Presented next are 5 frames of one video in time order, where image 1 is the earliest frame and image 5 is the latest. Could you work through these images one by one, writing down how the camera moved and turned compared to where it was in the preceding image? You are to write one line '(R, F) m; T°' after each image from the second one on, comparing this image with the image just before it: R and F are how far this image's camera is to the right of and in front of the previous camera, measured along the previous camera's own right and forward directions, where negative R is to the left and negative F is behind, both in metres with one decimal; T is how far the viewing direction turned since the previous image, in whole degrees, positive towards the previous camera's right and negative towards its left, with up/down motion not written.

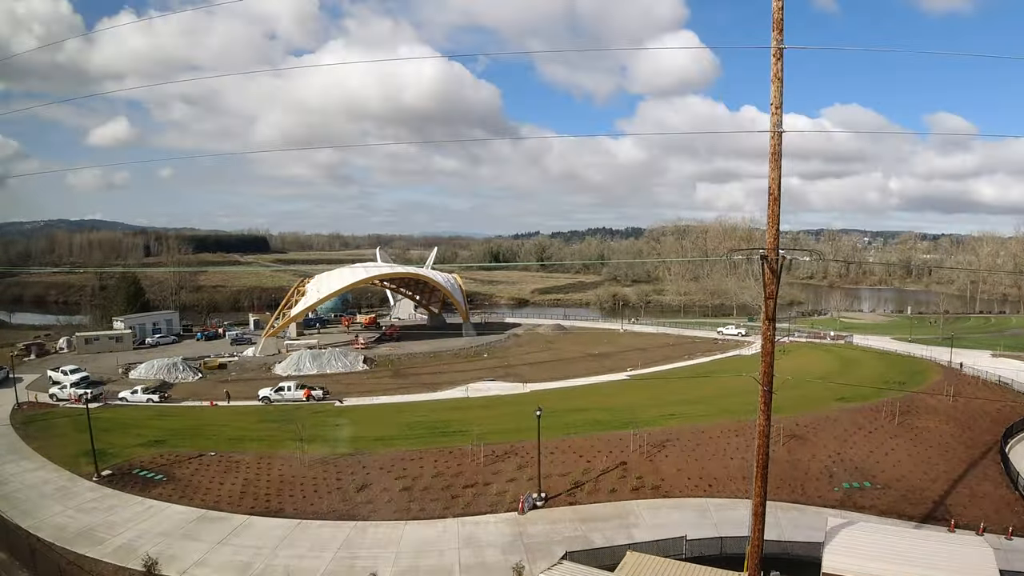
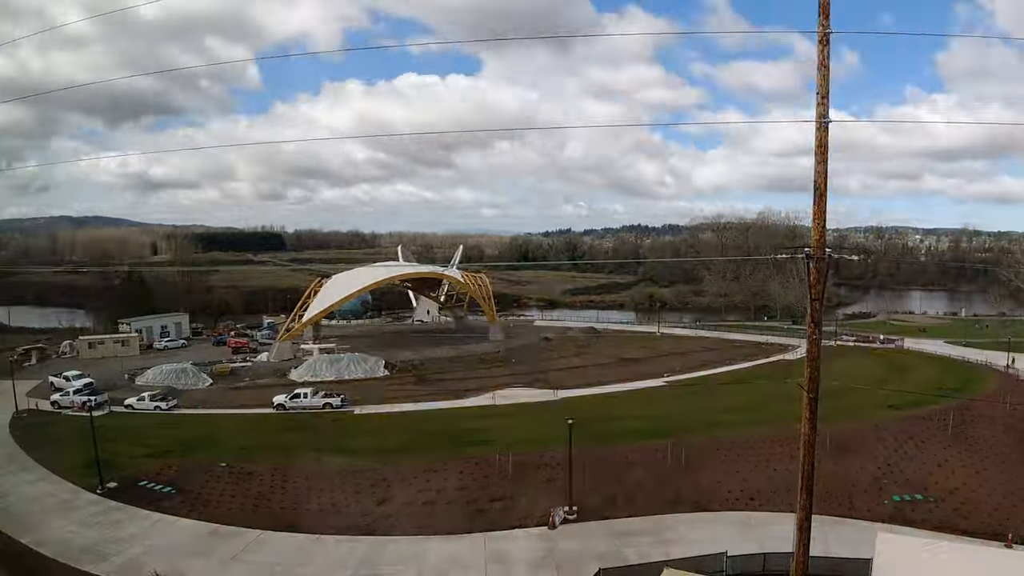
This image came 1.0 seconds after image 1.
(0.0, +1.1) m; -3°
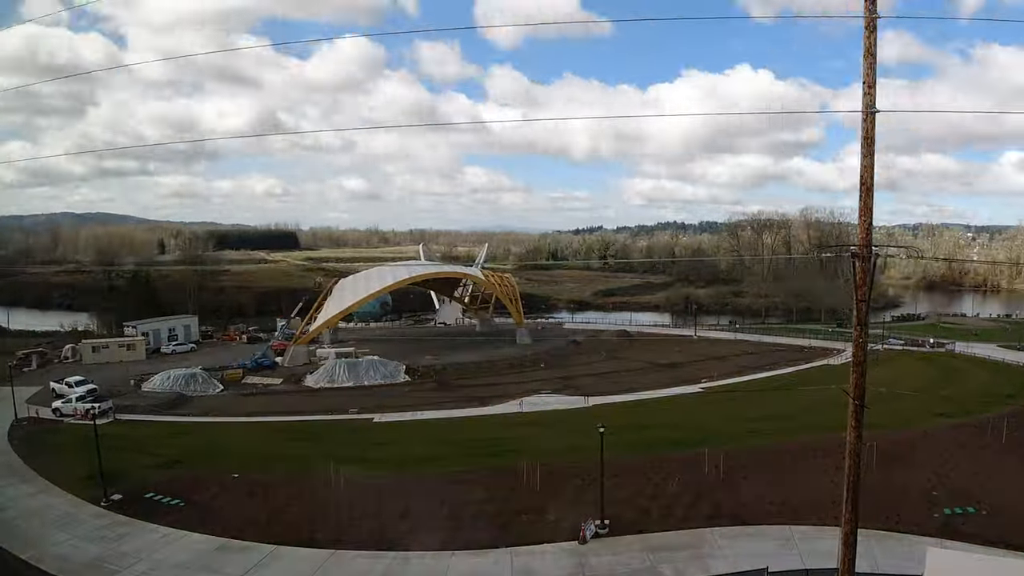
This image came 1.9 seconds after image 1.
(0.0, +1.0) m; -3°
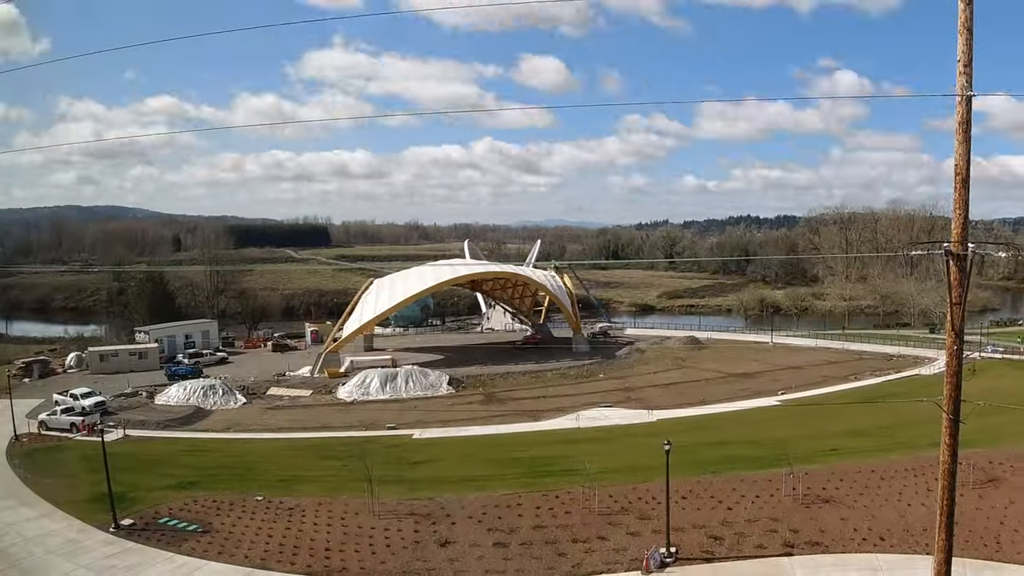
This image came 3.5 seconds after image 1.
(-0.1, +1.7) m; -5°
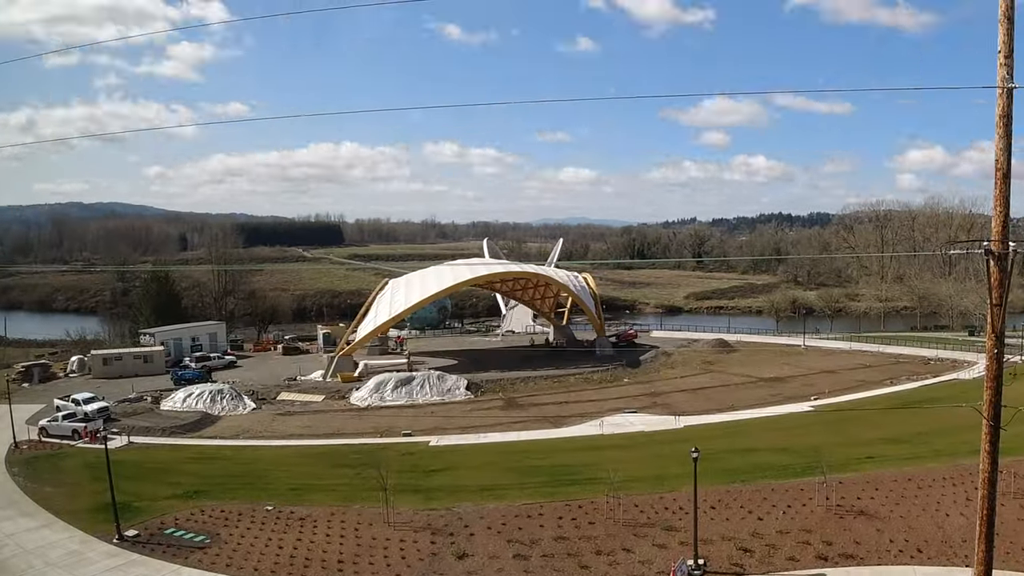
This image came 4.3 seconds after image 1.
(0.0, +0.6) m; -2°
